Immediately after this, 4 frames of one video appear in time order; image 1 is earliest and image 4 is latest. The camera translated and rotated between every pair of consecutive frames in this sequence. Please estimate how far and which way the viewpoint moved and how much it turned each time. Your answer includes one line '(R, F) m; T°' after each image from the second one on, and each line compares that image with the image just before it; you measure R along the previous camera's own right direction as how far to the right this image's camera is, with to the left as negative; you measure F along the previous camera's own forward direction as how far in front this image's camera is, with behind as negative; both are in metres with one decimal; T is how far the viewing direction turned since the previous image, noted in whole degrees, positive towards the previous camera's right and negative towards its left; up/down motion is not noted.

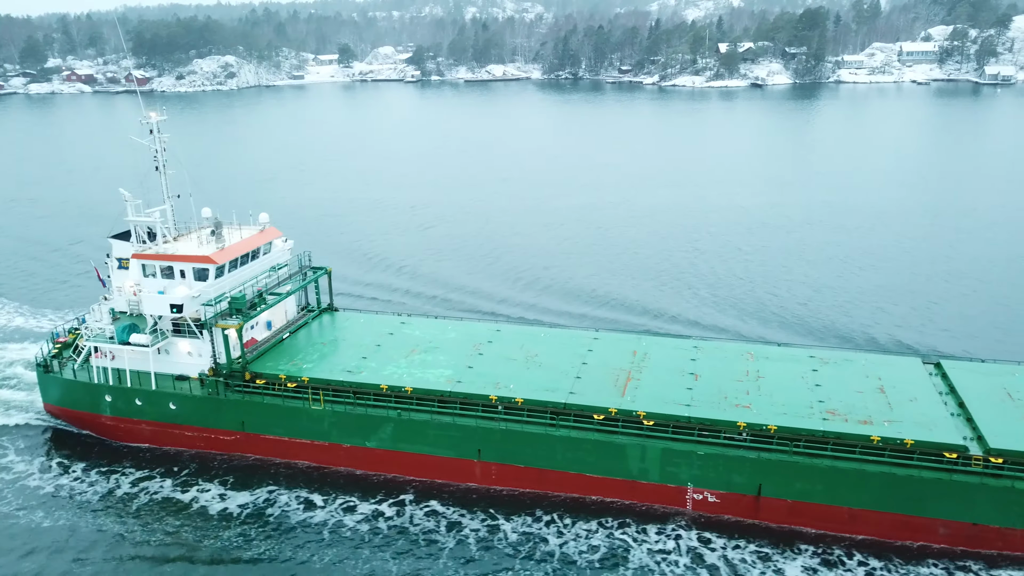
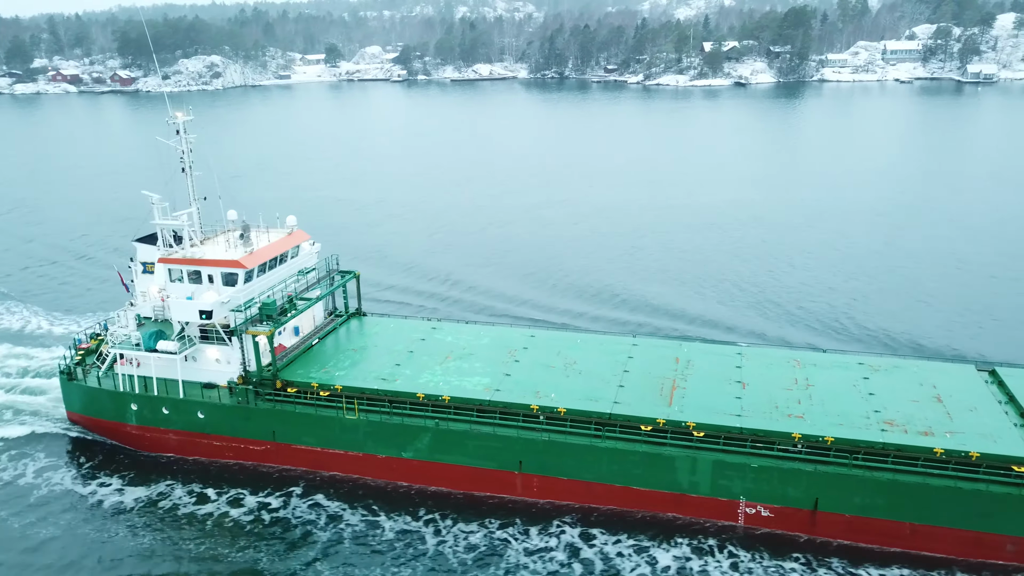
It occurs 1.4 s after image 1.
(-1.0, +0.7) m; 0°
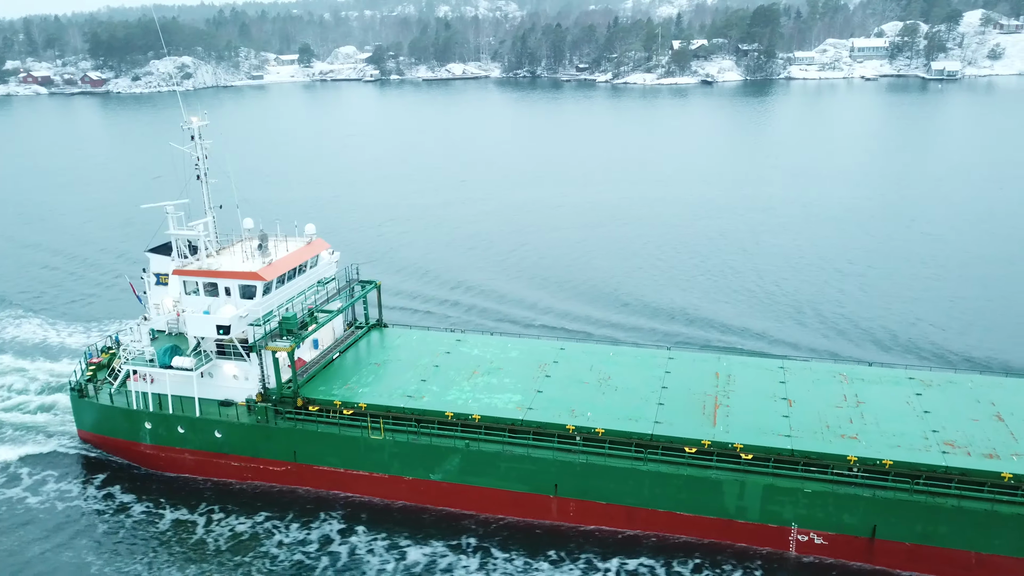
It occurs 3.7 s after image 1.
(-0.7, +1.0) m; 0°
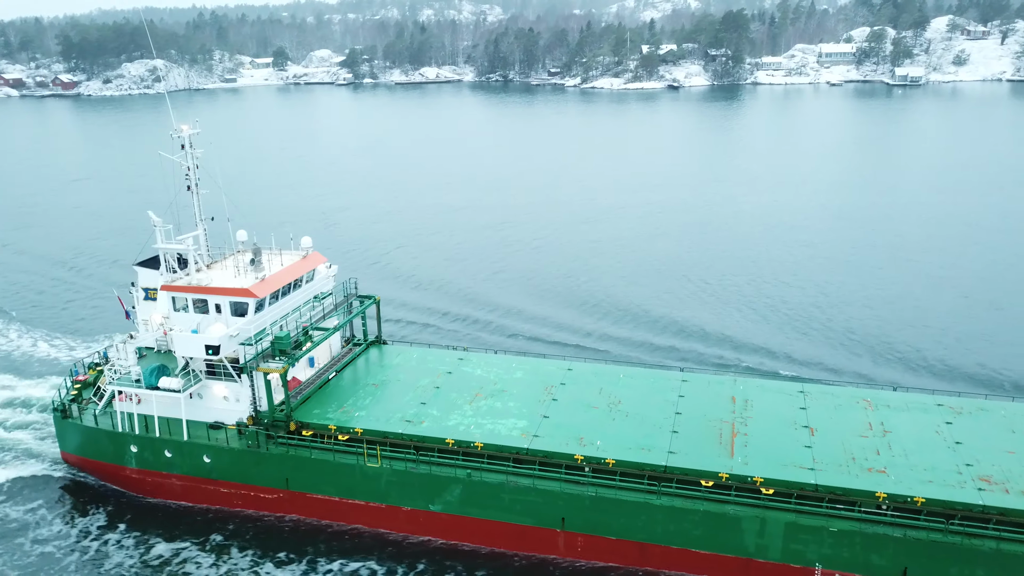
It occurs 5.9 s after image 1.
(0.0, +1.0) m; 0°
